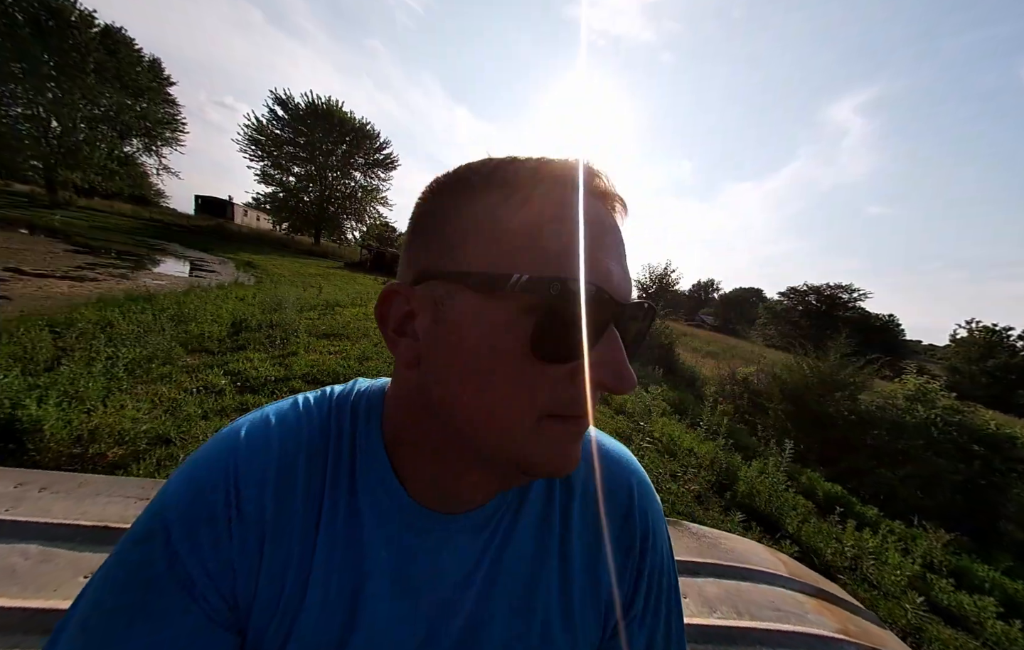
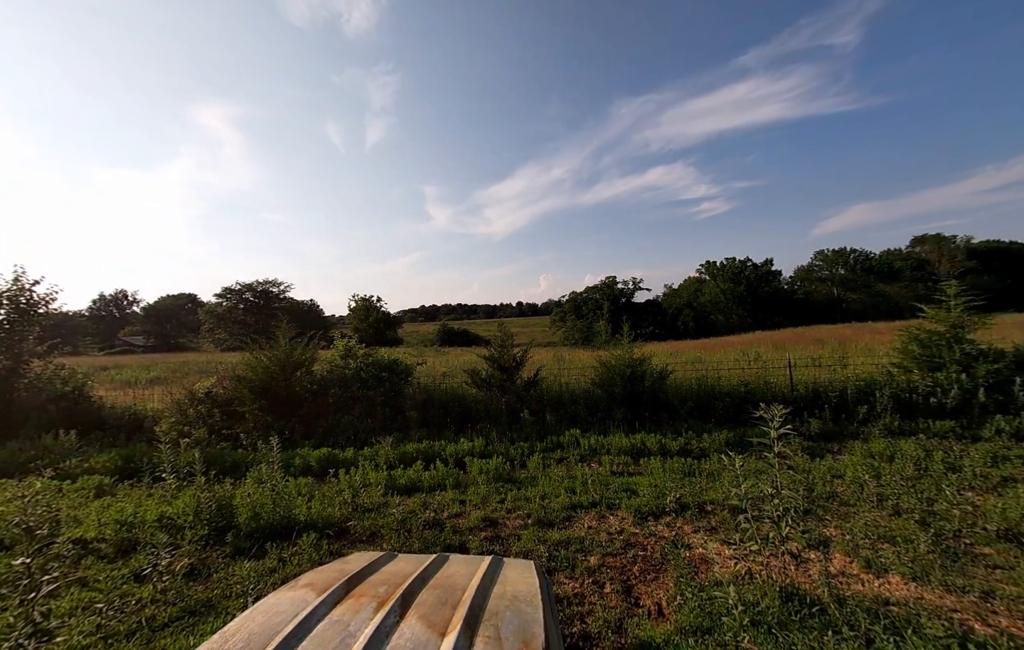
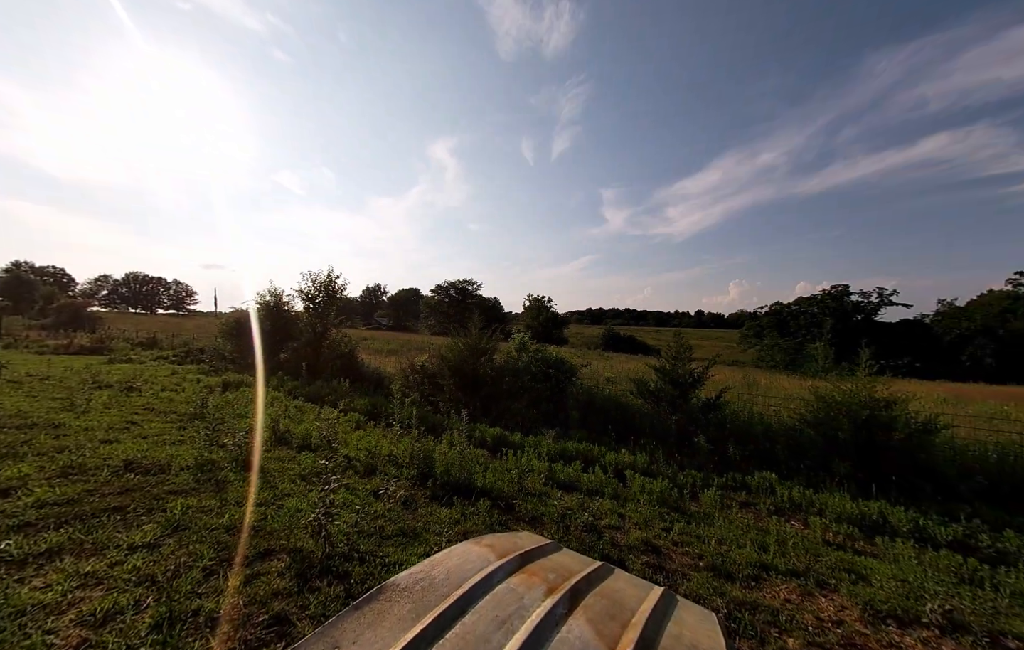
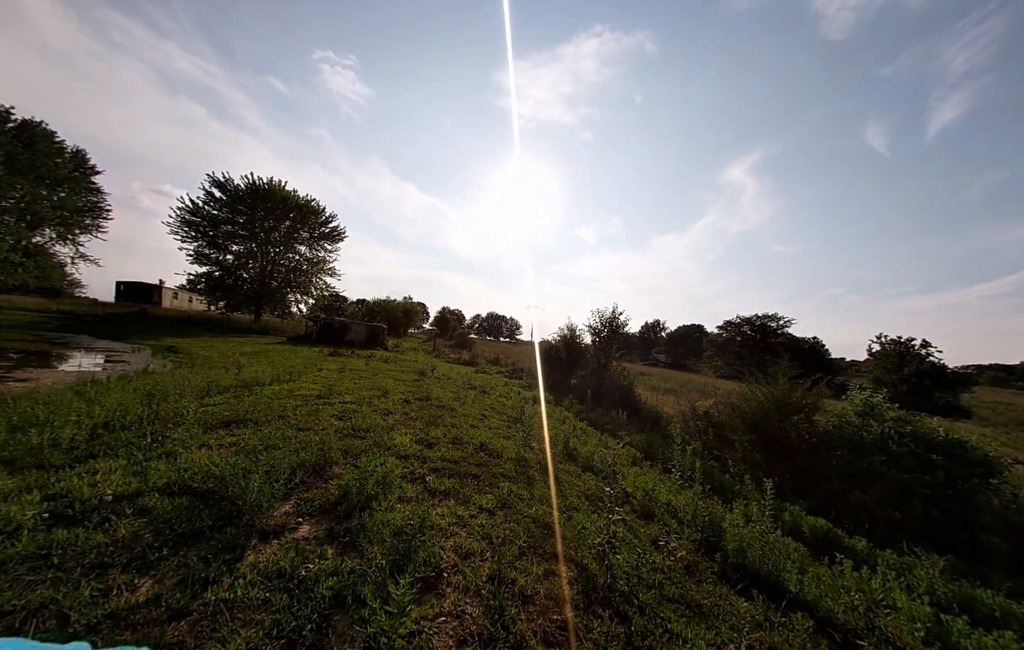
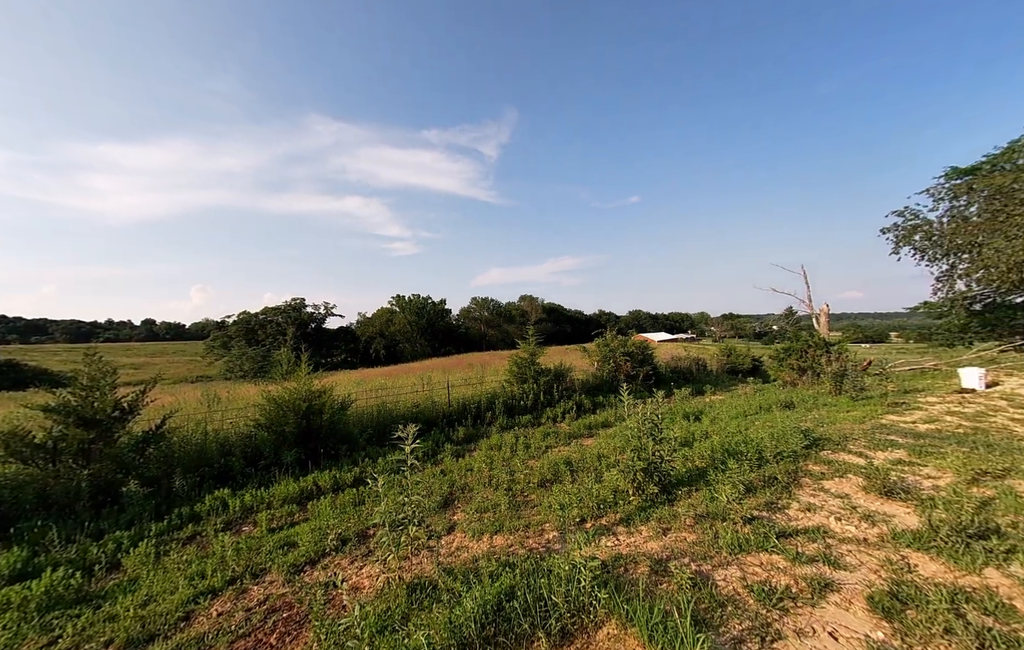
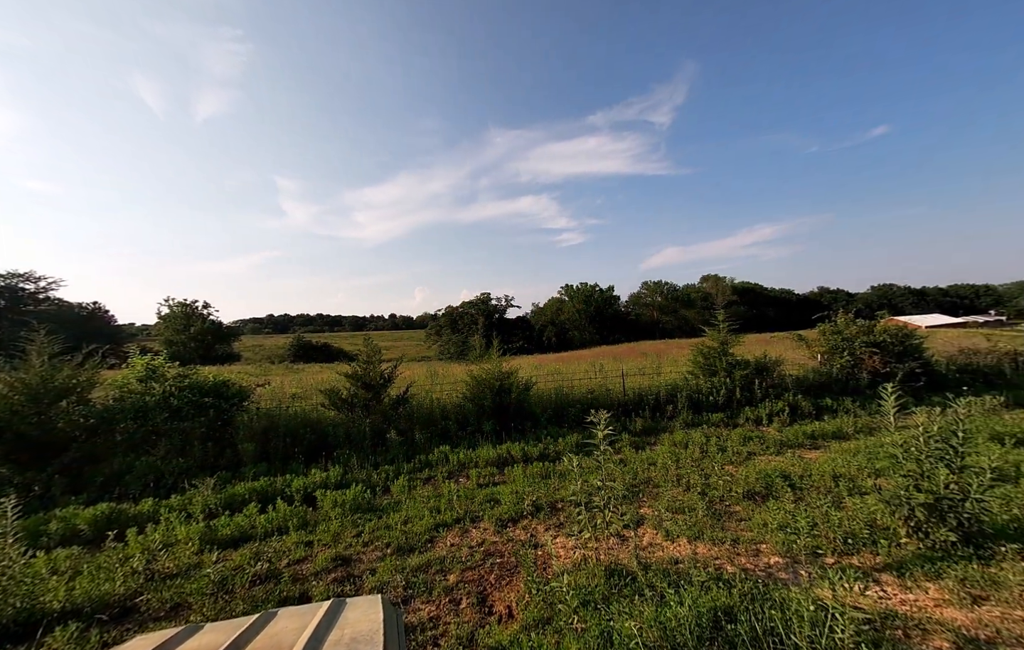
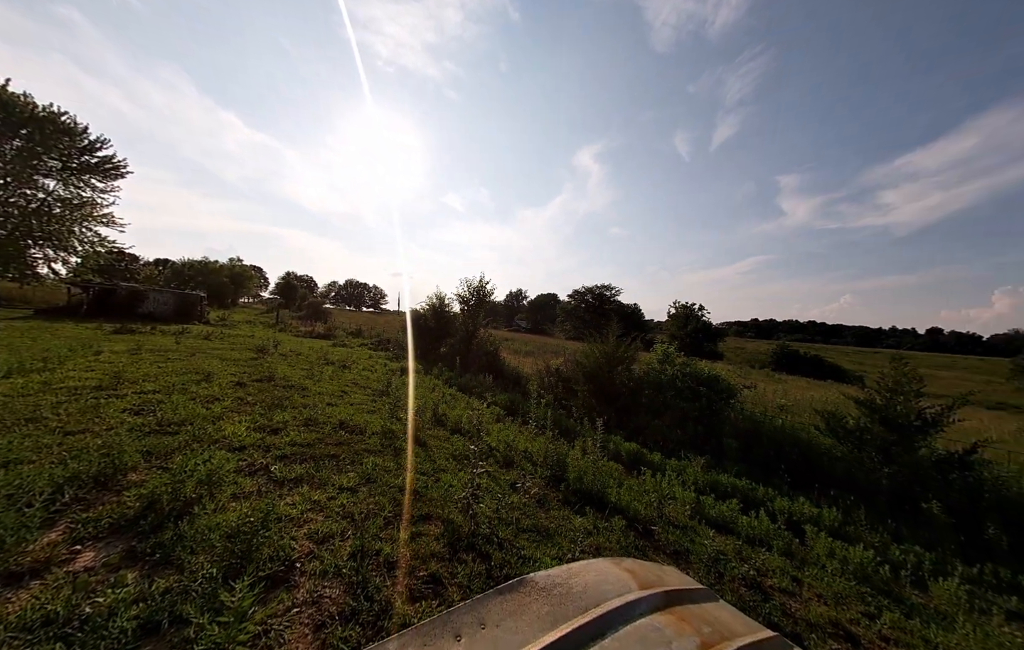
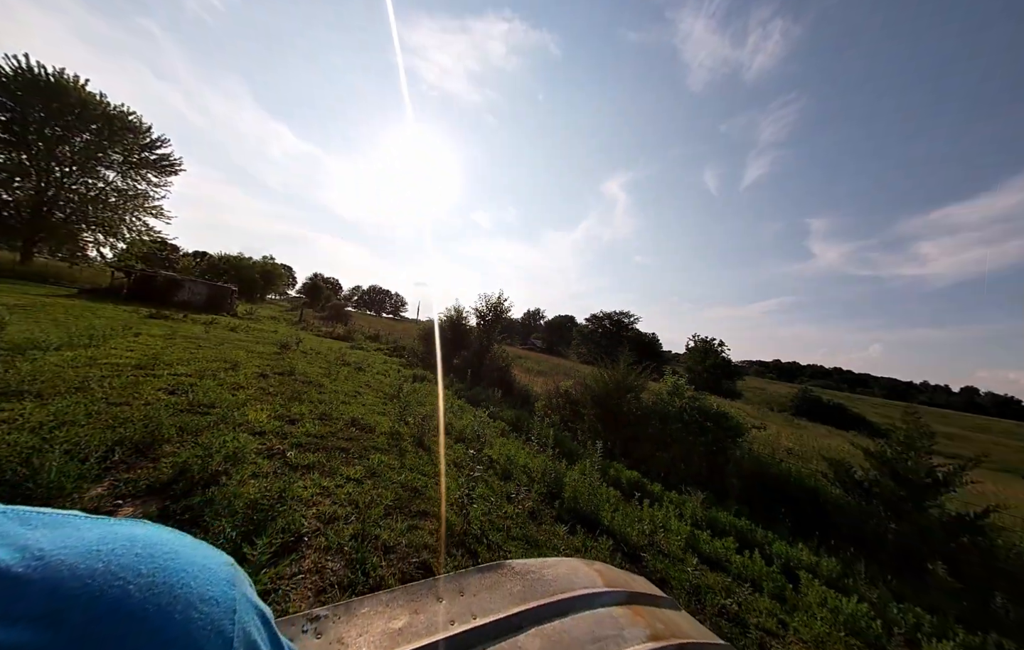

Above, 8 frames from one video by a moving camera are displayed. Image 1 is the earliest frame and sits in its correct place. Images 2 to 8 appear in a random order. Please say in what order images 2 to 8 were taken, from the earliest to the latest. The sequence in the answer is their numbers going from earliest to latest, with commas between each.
8, 4, 7, 3, 2, 6, 5
